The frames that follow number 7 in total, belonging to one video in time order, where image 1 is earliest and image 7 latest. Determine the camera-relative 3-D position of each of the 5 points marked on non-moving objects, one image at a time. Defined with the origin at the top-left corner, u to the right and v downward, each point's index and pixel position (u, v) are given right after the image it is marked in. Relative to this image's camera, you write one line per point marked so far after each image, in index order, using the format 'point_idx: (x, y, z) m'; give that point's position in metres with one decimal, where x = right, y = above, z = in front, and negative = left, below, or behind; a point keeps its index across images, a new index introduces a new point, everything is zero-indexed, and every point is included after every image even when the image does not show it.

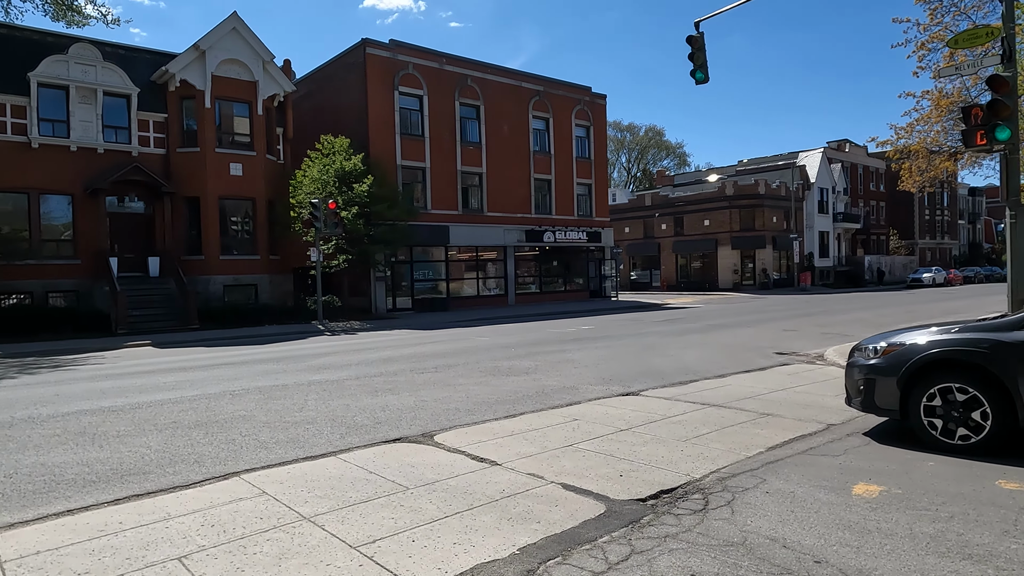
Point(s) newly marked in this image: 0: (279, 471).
0: (-2.0, -1.6, +5.6) m
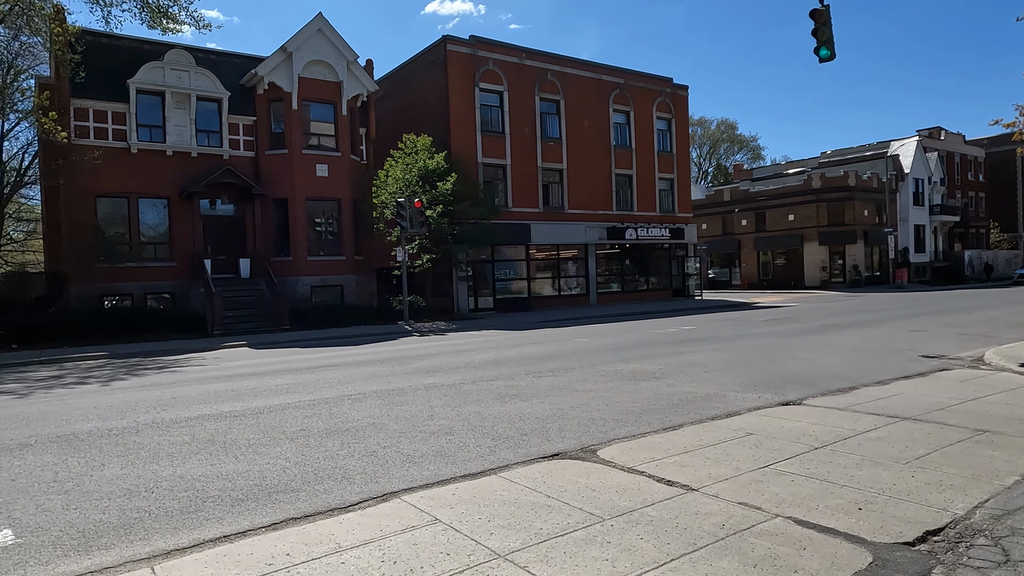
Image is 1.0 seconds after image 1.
0: (-0.5, -1.5, +4.9) m
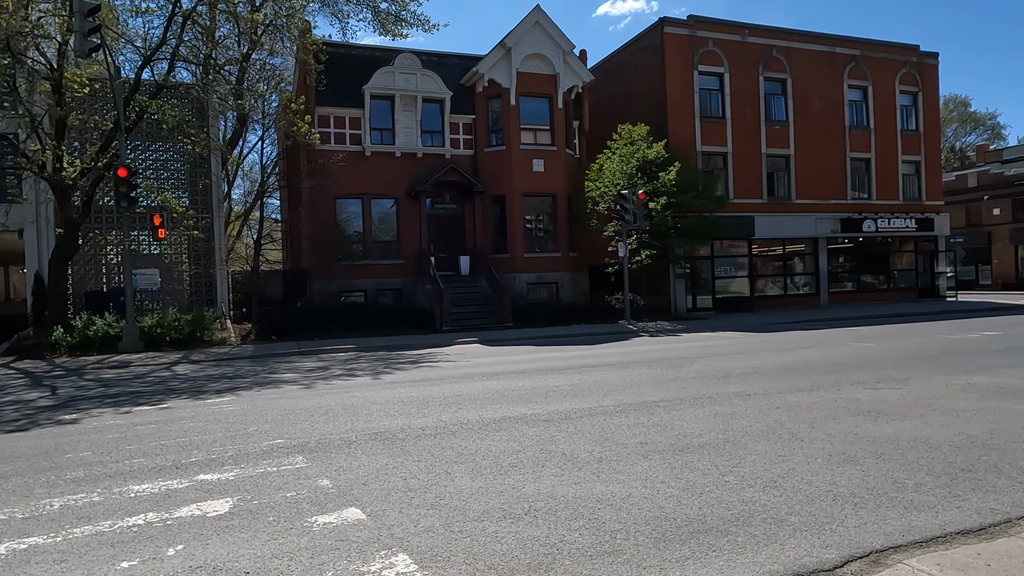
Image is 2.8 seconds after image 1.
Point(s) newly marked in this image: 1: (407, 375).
0: (+2.3, -1.4, +3.4) m
1: (-1.9, -1.6, +11.9) m
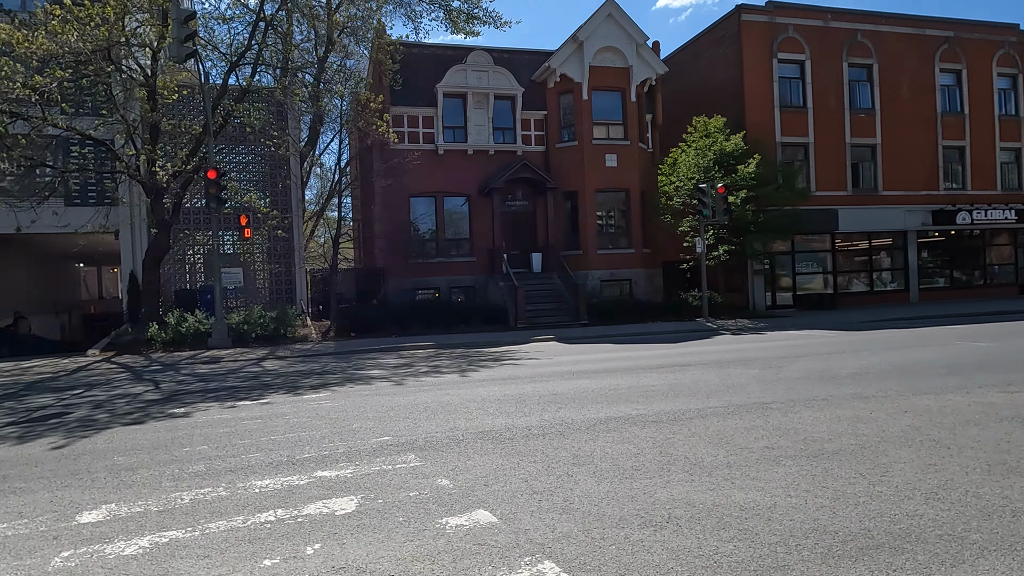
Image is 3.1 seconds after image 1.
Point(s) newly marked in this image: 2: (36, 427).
0: (+3.1, -1.4, +3.0) m
1: (-0.3, -1.5, +11.8) m
2: (-5.9, -1.7, +8.2) m
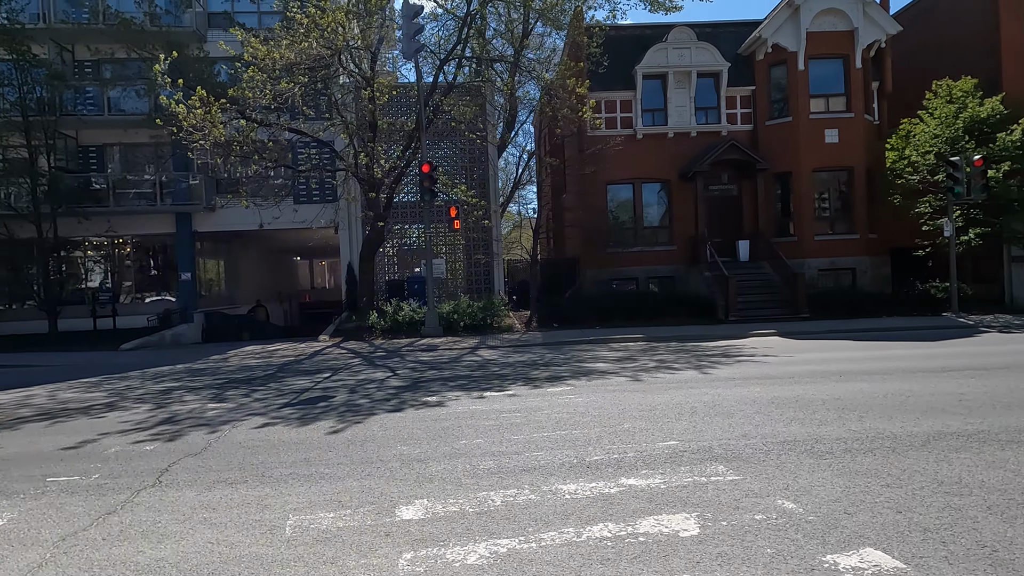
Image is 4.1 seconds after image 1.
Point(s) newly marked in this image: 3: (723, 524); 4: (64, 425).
0: (+4.8, -1.3, +1.3) m
1: (+3.7, -1.3, +10.8) m
2: (-2.6, -1.6, +8.6) m
3: (+1.3, -1.5, +4.1) m
4: (-5.6, -1.7, +8.3) m
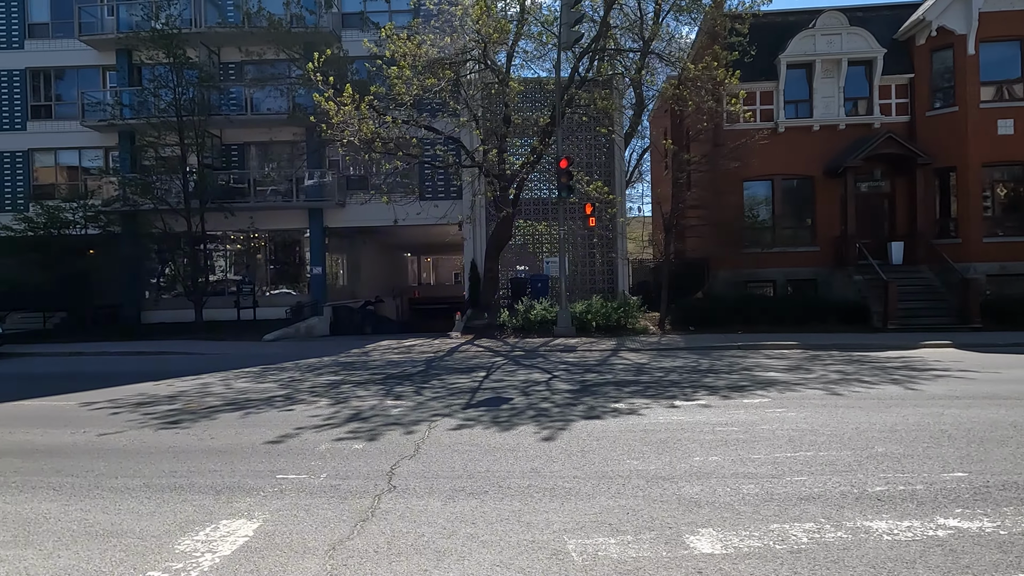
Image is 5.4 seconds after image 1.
0: (+6.2, -1.4, +0.1) m
1: (+6.3, -1.4, +9.6) m
2: (-0.2, -1.5, +8.2) m
3: (+3.1, -1.5, +3.3) m
4: (-3.2, -1.6, +8.3) m
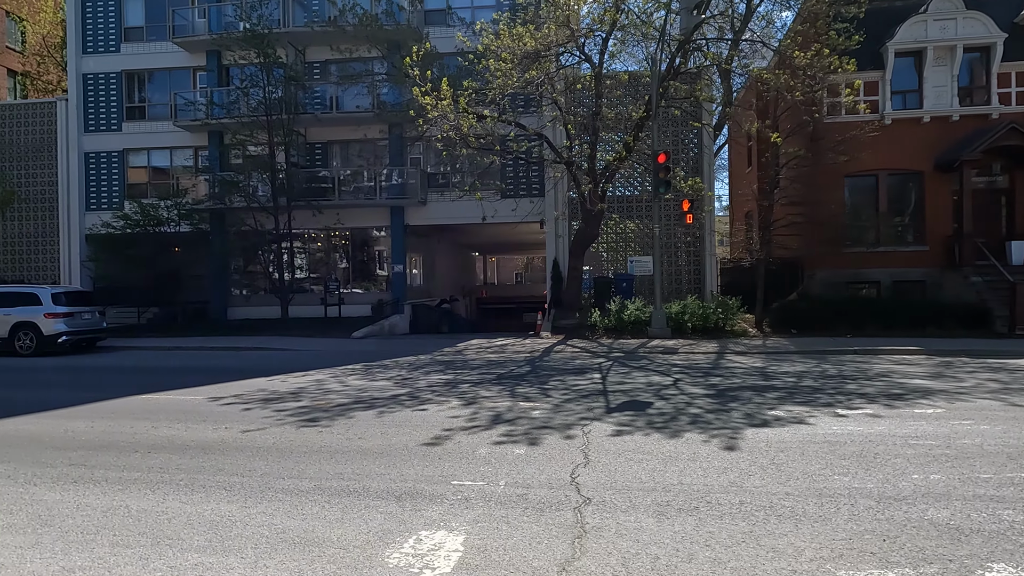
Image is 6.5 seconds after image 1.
0: (+7.3, -1.4, -0.9) m
1: (+8.1, -1.5, +8.6) m
2: (+1.5, -1.5, +7.7) m
3: (+4.4, -1.5, +2.5) m
4: (-1.4, -1.5, +8.0) m
